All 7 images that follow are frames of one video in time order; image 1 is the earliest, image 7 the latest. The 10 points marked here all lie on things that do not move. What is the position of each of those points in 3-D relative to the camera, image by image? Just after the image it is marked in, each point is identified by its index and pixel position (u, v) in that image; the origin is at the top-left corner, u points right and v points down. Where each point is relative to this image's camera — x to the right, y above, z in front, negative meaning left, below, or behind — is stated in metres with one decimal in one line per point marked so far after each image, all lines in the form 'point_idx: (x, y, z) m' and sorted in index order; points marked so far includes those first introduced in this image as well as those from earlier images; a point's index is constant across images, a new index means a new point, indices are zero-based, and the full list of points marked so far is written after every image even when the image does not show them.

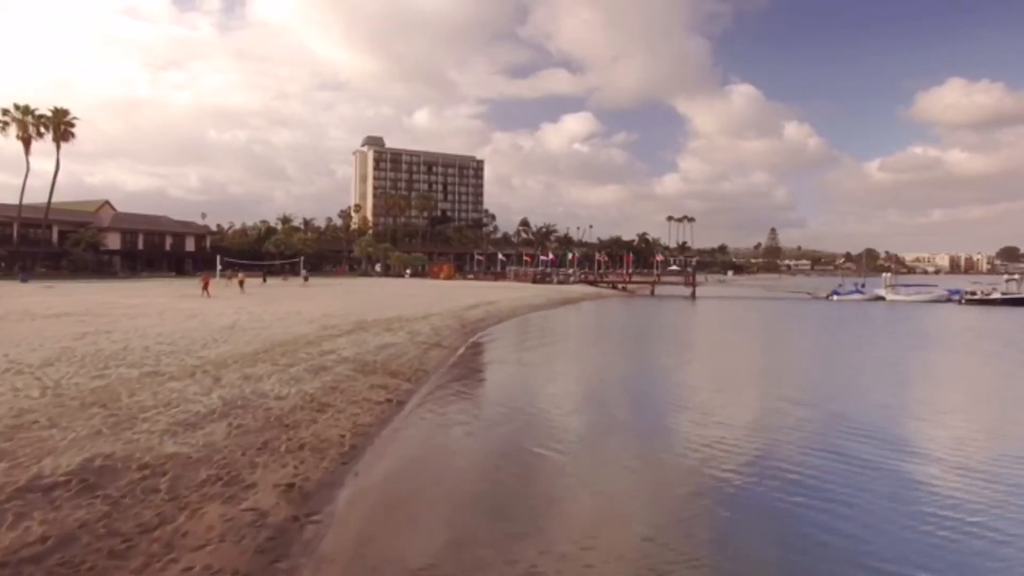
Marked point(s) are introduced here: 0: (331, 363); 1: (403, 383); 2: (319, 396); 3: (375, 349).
0: (-3.6, -1.5, +14.5) m
1: (-2.0, -1.8, +13.8) m
2: (-2.9, -1.7, +11.3) m
3: (-3.2, -1.4, +17.4) m
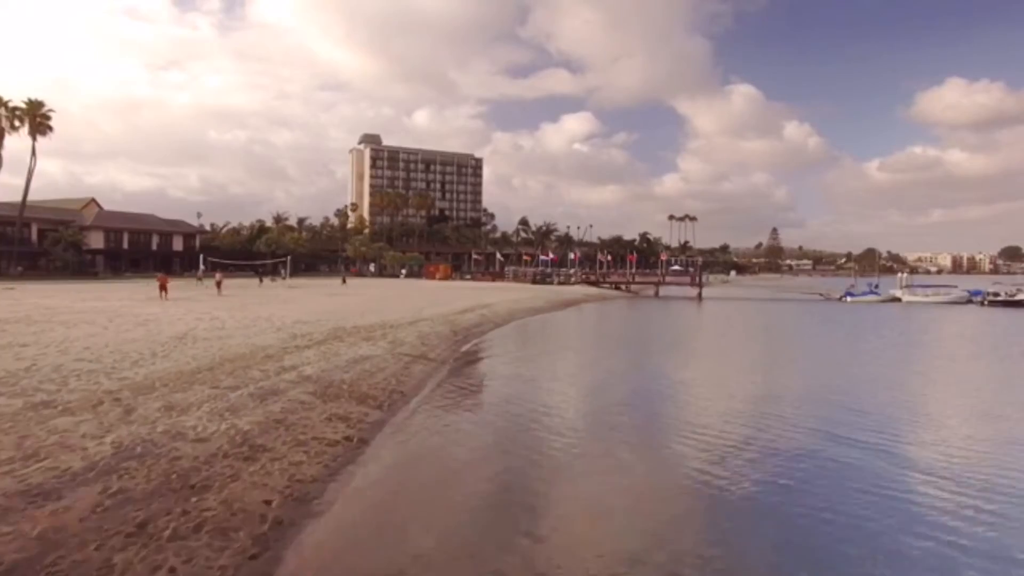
0: (-3.6, -1.6, +11.9) m
1: (-2.1, -1.9, +11.2) m
2: (-3.0, -1.7, +8.7) m
3: (-3.3, -1.5, +14.8) m
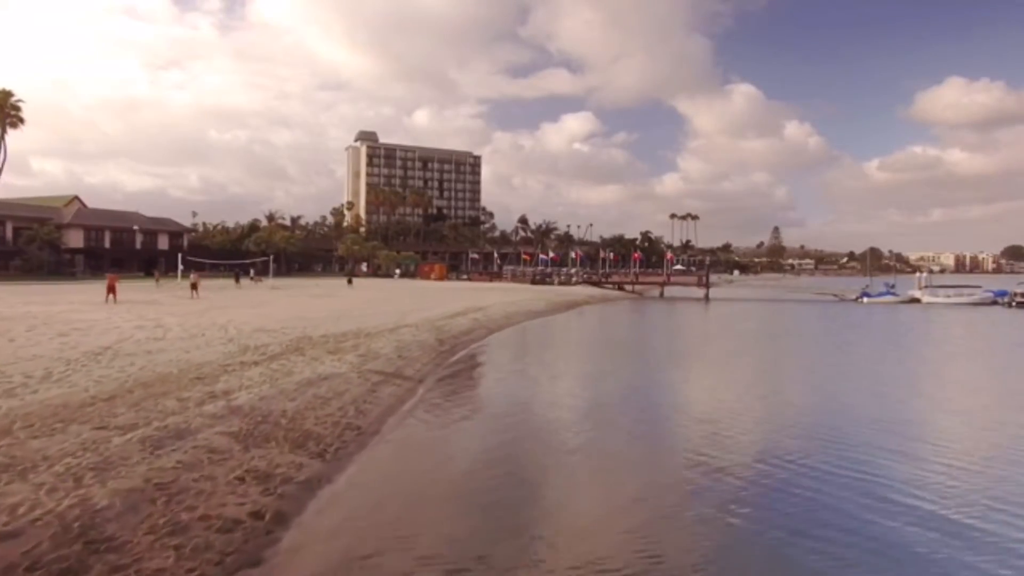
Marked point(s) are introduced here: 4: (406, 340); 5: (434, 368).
0: (-3.8, -1.6, +9.0) m
1: (-2.3, -1.9, +8.3) m
2: (-3.2, -1.8, +5.8) m
3: (-3.4, -1.6, +11.9) m
4: (-2.8, -1.4, +19.7) m
5: (-1.8, -1.8, +17.1) m
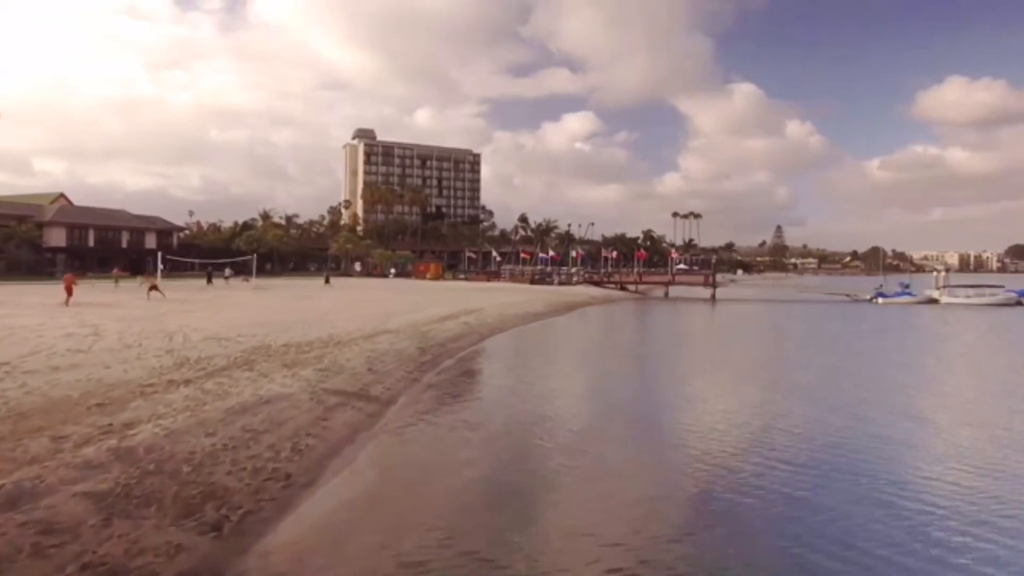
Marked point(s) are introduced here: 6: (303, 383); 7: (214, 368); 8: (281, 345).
0: (-4.0, -1.7, +6.6) m
1: (-2.5, -2.0, +5.9) m
2: (-3.4, -1.9, +3.4) m
3: (-3.6, -1.6, +9.5) m
4: (-3.0, -1.4, +17.3) m
5: (-2.0, -1.9, +14.7) m
6: (-3.5, -1.5, +12.3) m
7: (-5.2, -1.3, +12.8) m
8: (-4.9, -1.2, +15.8) m
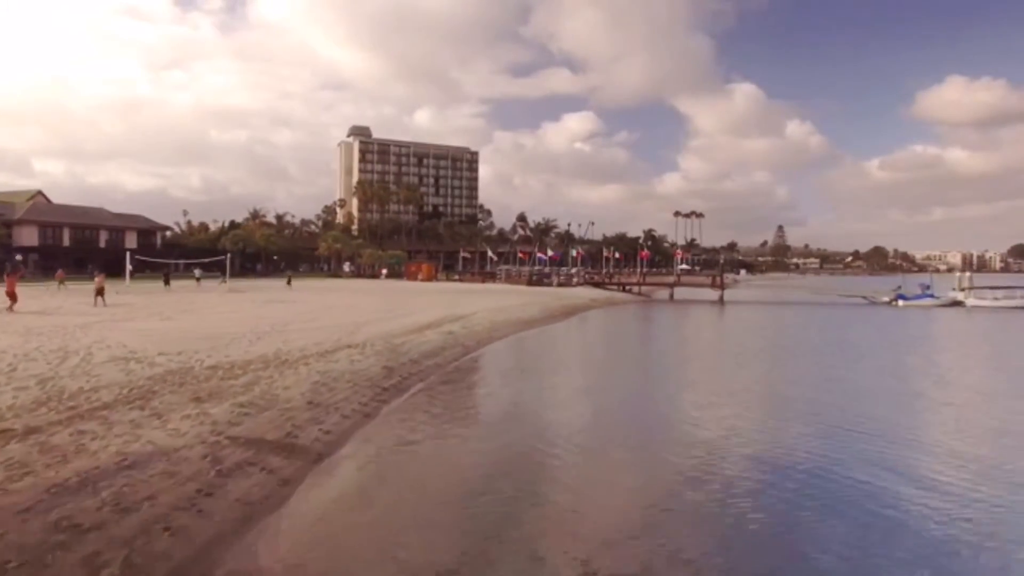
0: (-4.3, -1.8, +3.4) m
1: (-2.8, -2.1, +2.7) m
2: (-3.7, -2.0, +0.2) m
3: (-3.9, -1.8, +6.3) m
4: (-3.3, -1.6, +14.1) m
5: (-2.3, -2.0, +11.5) m
6: (-3.8, -1.7, +9.1) m
7: (-5.4, -1.5, +9.5) m
8: (-5.2, -1.3, +12.6) m
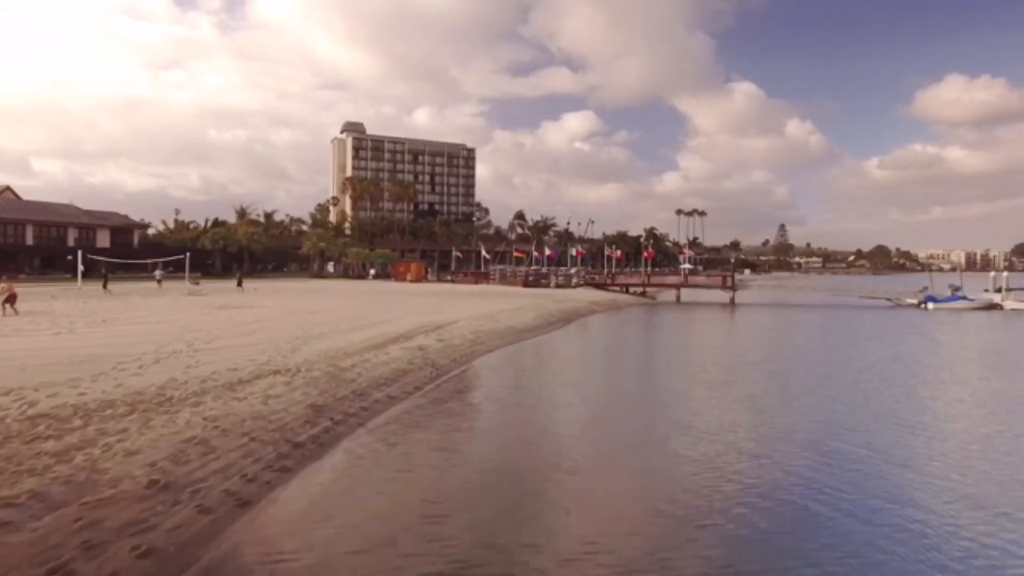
0: (-4.6, -1.9, -0.7) m
1: (-3.1, -2.2, -1.4) m
2: (-4.0, -2.1, -3.9) m
3: (-4.3, -1.9, +2.2) m
4: (-3.7, -1.7, +10.0) m
5: (-2.6, -2.1, +7.4) m
6: (-4.1, -1.8, +5.0) m
7: (-5.8, -1.6, +5.4) m
8: (-5.6, -1.5, +8.5) m
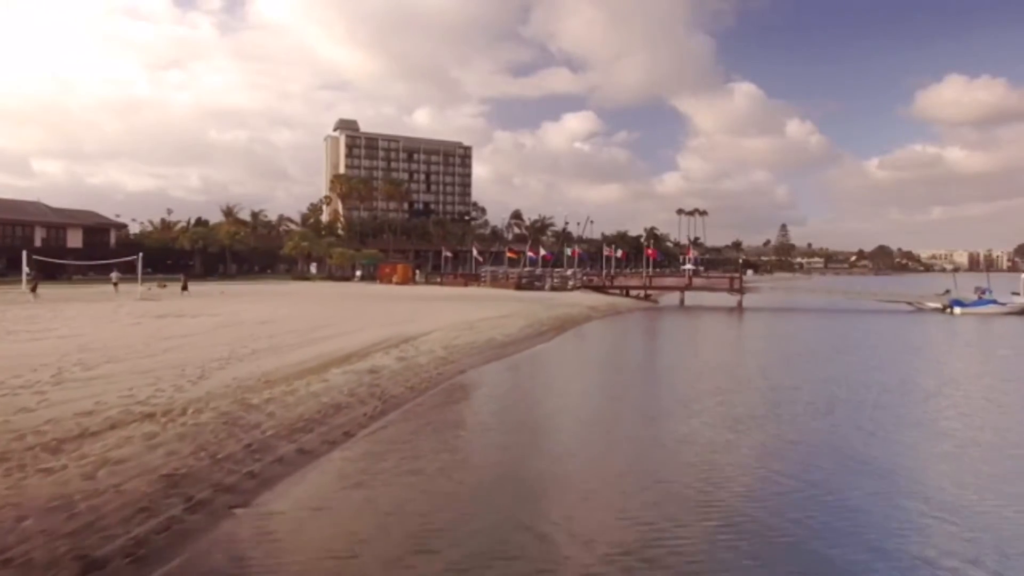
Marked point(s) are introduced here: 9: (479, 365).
0: (-5.2, -2.1, -4.1) m
1: (-3.7, -2.4, -4.8) m
2: (-4.6, -2.3, -7.3) m
3: (-4.8, -2.1, -1.3) m
4: (-4.2, -1.8, +6.6) m
5: (-3.2, -2.3, +3.9) m
6: (-4.7, -2.0, +1.5) m
7: (-6.3, -1.8, +2.0) m
8: (-6.1, -1.6, +5.1) m
9: (-2.0, -2.4, +19.4) m
